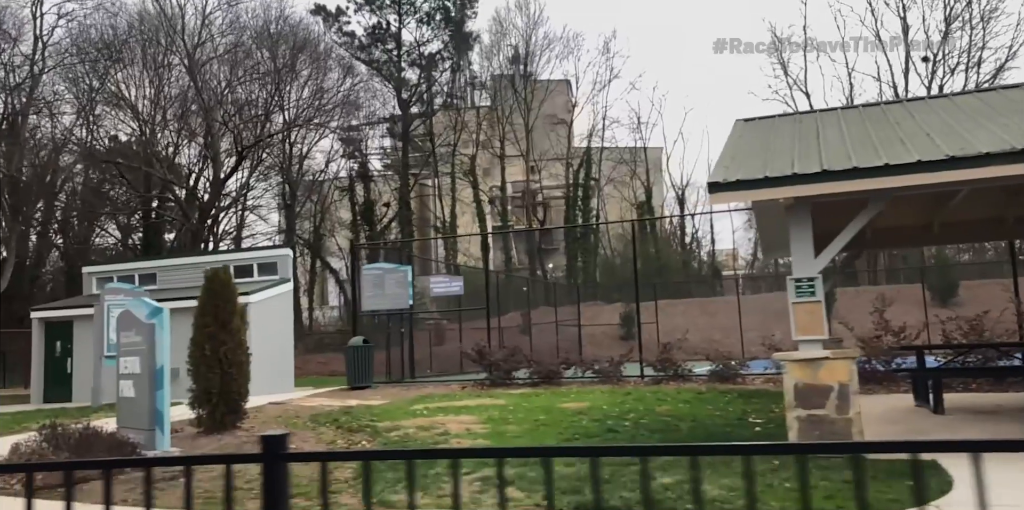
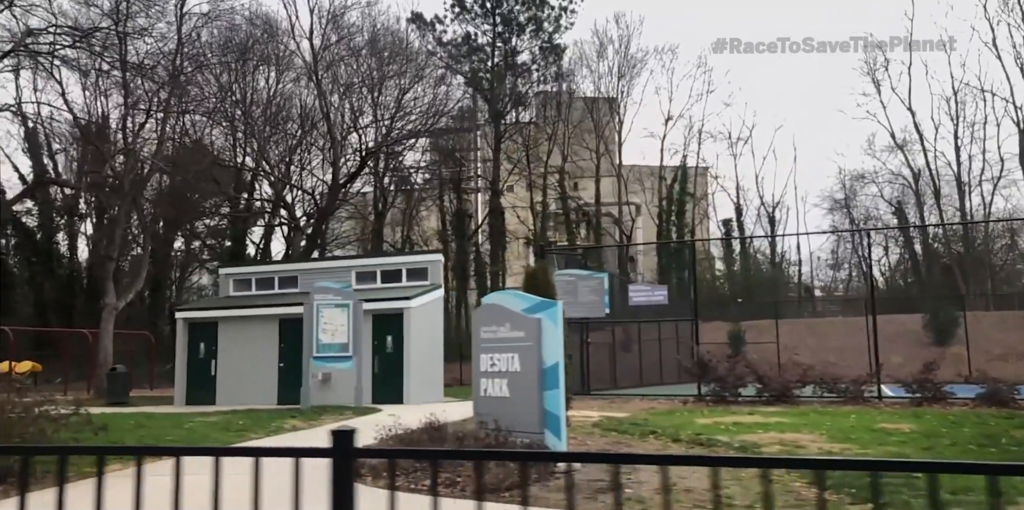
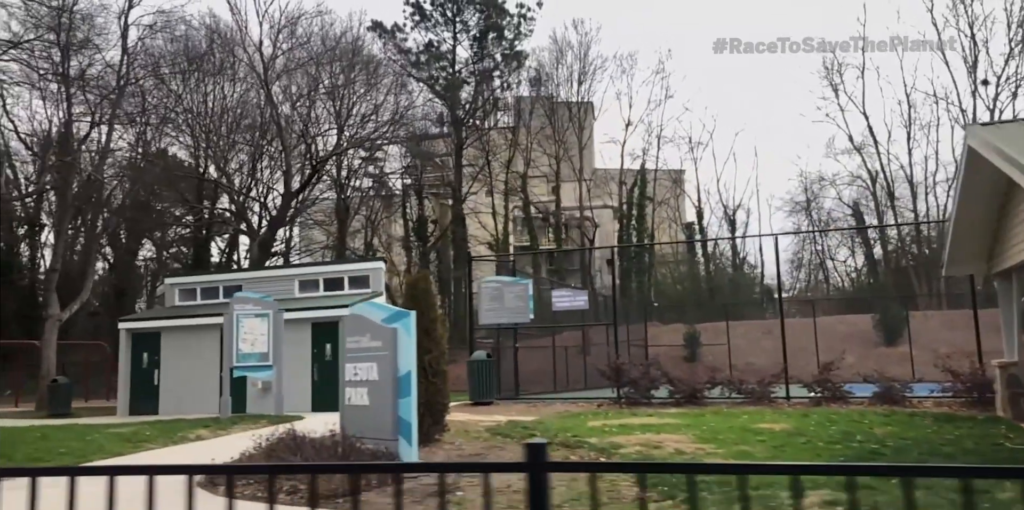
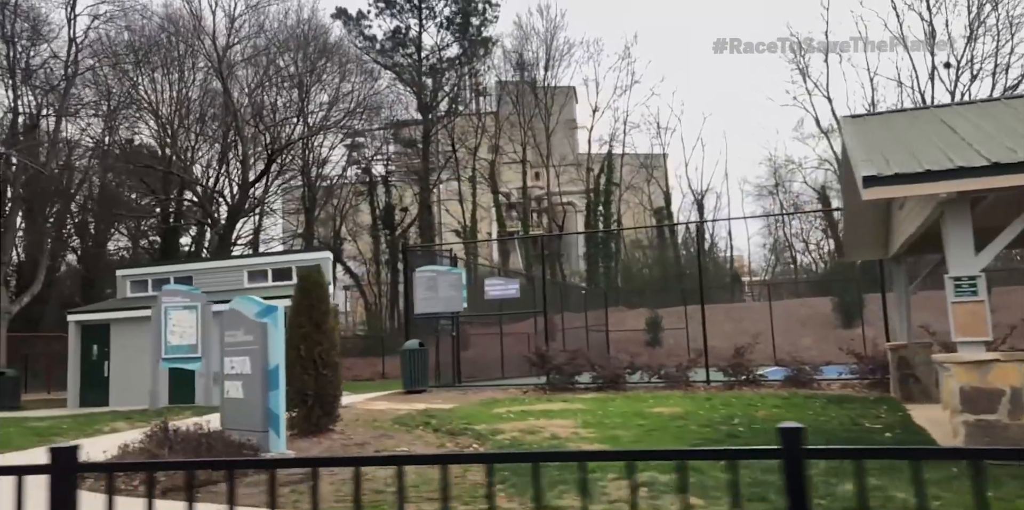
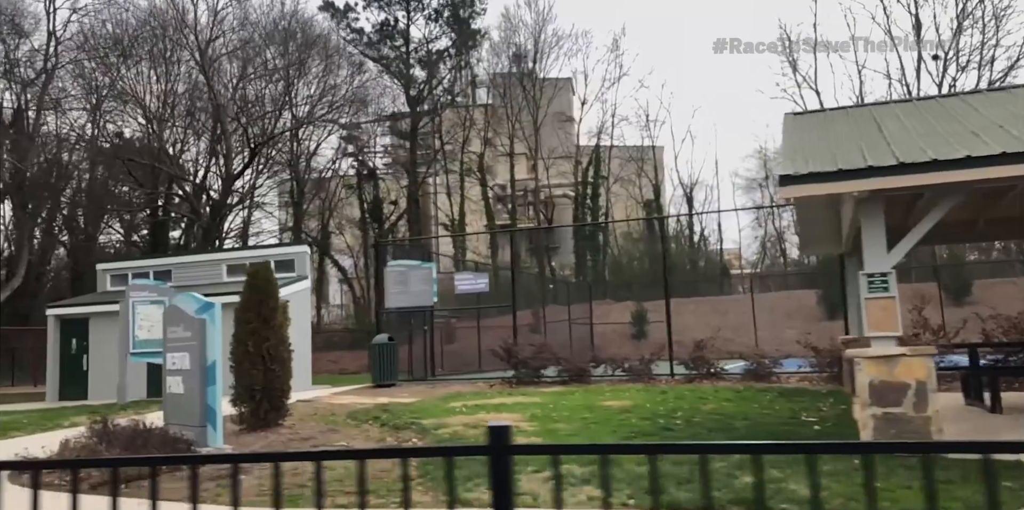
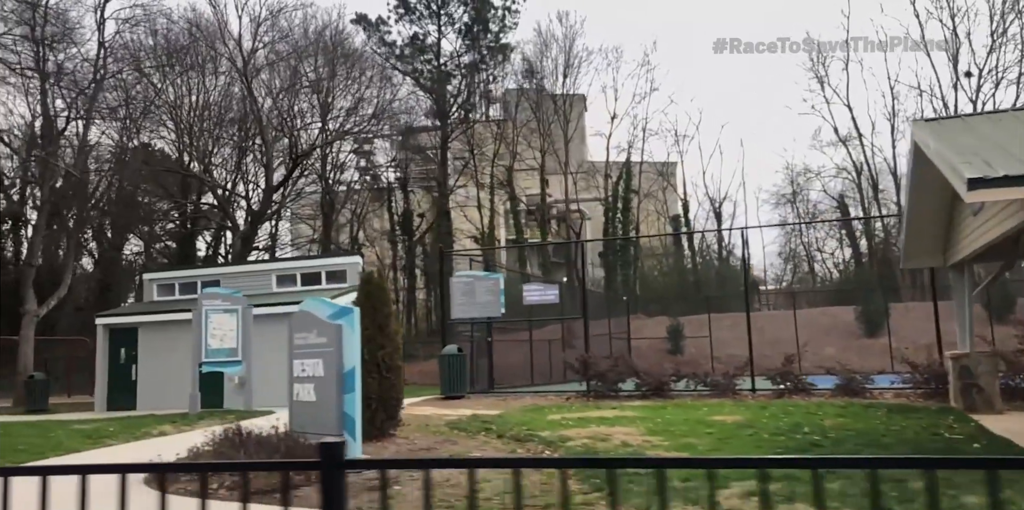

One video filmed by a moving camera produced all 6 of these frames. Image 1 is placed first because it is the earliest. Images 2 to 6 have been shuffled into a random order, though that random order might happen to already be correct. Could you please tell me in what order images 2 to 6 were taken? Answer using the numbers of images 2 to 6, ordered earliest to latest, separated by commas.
5, 4, 6, 3, 2
